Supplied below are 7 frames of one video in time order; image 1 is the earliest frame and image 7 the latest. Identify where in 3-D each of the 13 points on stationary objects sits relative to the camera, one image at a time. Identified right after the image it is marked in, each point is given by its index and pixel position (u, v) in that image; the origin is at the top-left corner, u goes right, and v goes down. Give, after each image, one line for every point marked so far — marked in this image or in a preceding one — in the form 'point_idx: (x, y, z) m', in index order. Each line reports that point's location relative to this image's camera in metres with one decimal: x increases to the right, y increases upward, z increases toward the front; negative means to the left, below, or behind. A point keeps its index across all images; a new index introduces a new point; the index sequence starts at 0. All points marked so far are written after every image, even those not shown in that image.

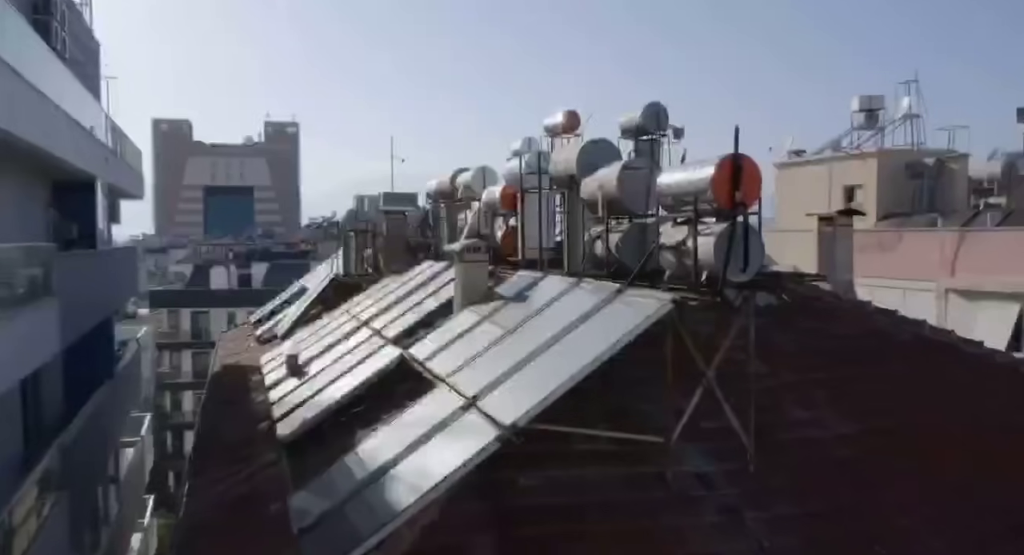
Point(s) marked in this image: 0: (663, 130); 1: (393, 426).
0: (+2.8, +2.8, +14.2) m
1: (-1.2, -1.6, +7.9) m
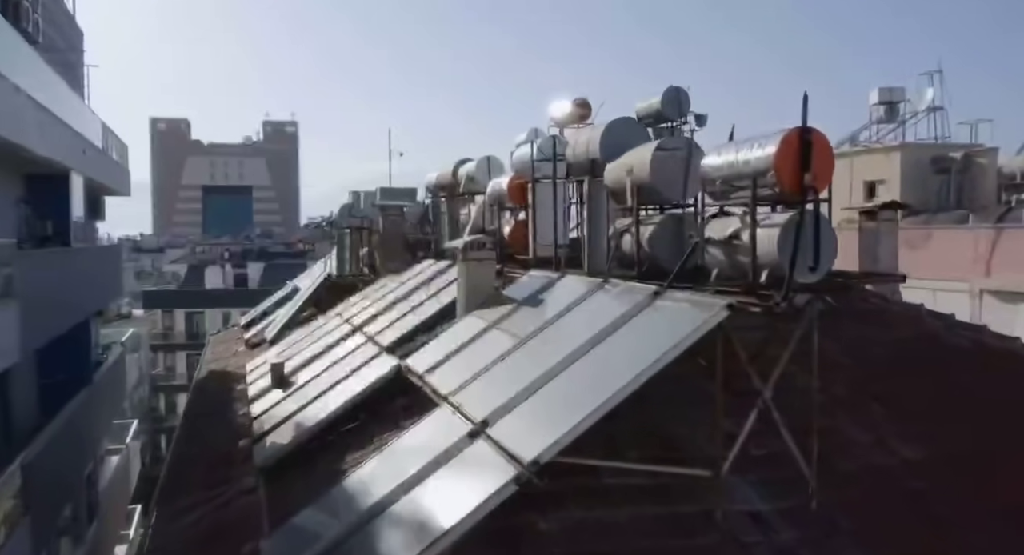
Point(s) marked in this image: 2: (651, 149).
0: (+3.0, +2.8, +13.0) m
1: (-1.1, -1.6, +6.7) m
2: (+1.3, +1.2, +7.1) m
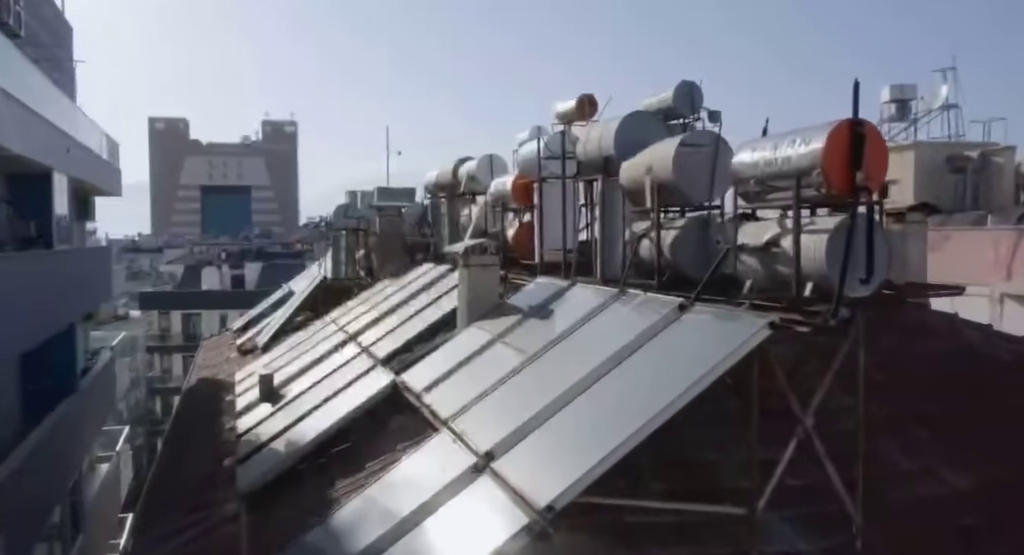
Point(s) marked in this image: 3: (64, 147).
0: (+3.0, +2.7, +12.3) m
1: (-1.0, -1.6, +6.0) m
2: (+1.4, +1.1, +6.4) m
3: (-11.8, +3.4, +19.6) m
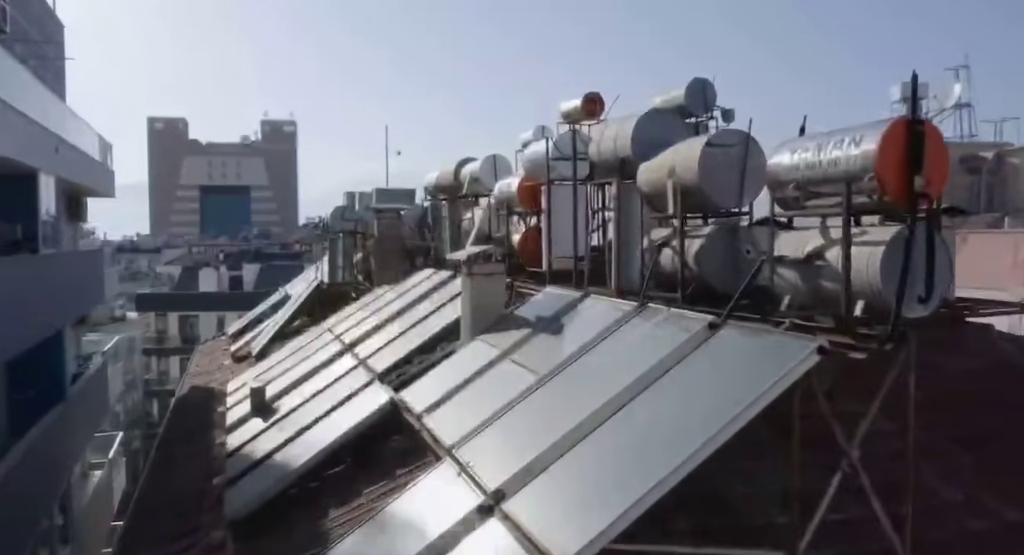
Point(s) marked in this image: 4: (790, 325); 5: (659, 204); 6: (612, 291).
0: (+3.1, +2.6, +11.7) m
1: (-1.0, -1.8, +5.4) m
2: (+1.5, +1.0, +5.8) m
3: (-11.8, +3.3, +19.1) m
4: (+1.7, -0.3, +4.7) m
5: (+1.3, +0.6, +6.4) m
6: (+0.9, -0.1, +6.9) m
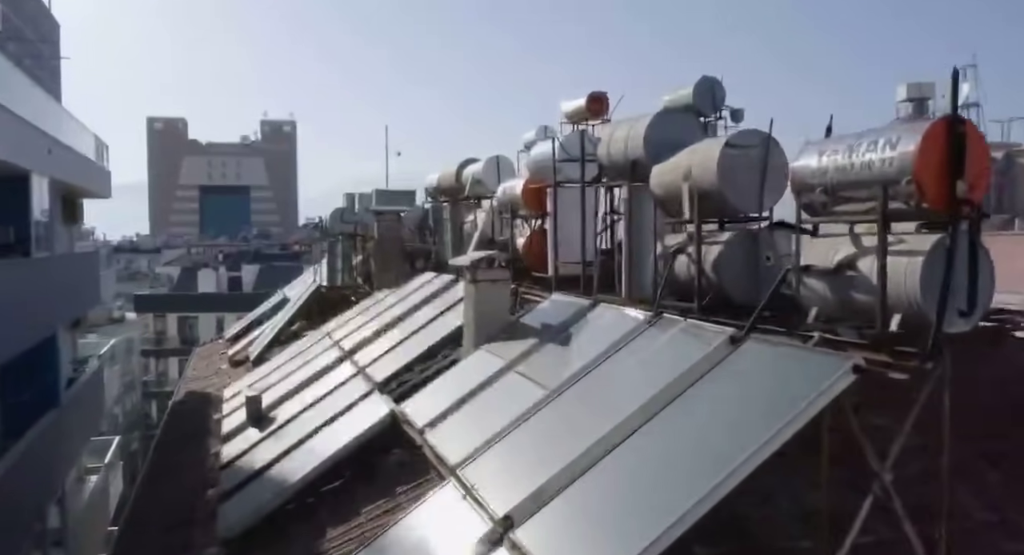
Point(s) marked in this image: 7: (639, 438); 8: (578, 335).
0: (+3.2, +2.5, +11.4) m
1: (-0.9, -1.8, +5.1) m
2: (+1.5, +1.0, +5.5) m
3: (-11.7, +3.3, +18.8) m
4: (+1.8, -0.4, +4.4) m
5: (+1.3, +0.6, +6.1) m
6: (+1.0, -0.2, +6.6) m
7: (+0.8, -0.9, +4.4) m
8: (+0.6, -0.5, +6.4) m
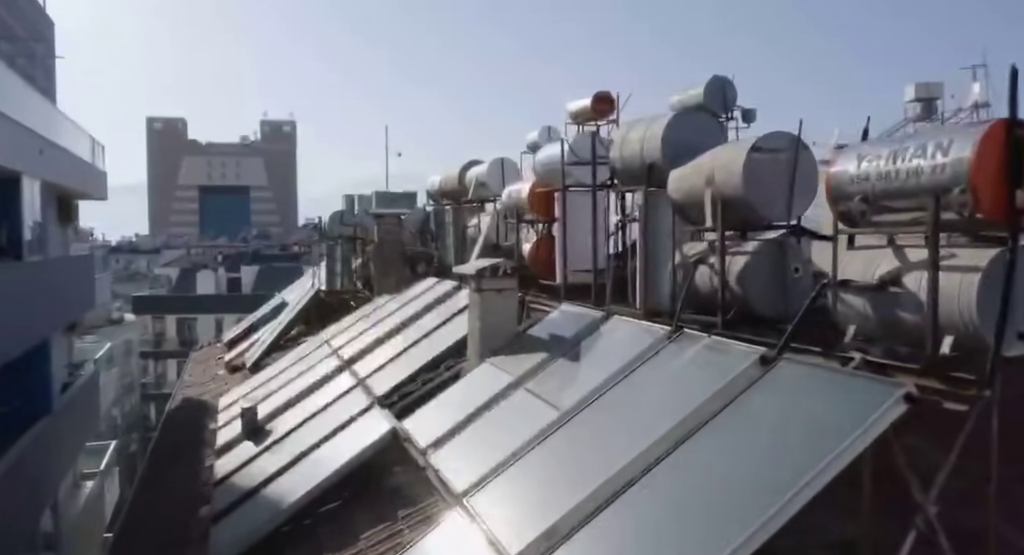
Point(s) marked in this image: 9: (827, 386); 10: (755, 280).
0: (+3.2, +2.4, +11.0) m
1: (-0.8, -1.9, +4.7) m
2: (+1.6, +0.9, +5.1) m
3: (-11.7, +3.2, +18.4) m
4: (+1.9, -0.4, +4.0) m
5: (+1.4, +0.5, +5.7) m
6: (+1.0, -0.3, +6.2) m
7: (+0.8, -1.0, +4.0) m
8: (+0.6, -0.6, +6.0) m
9: (+1.6, -0.6, +3.8) m
10: (+1.7, 0.0, +5.1) m
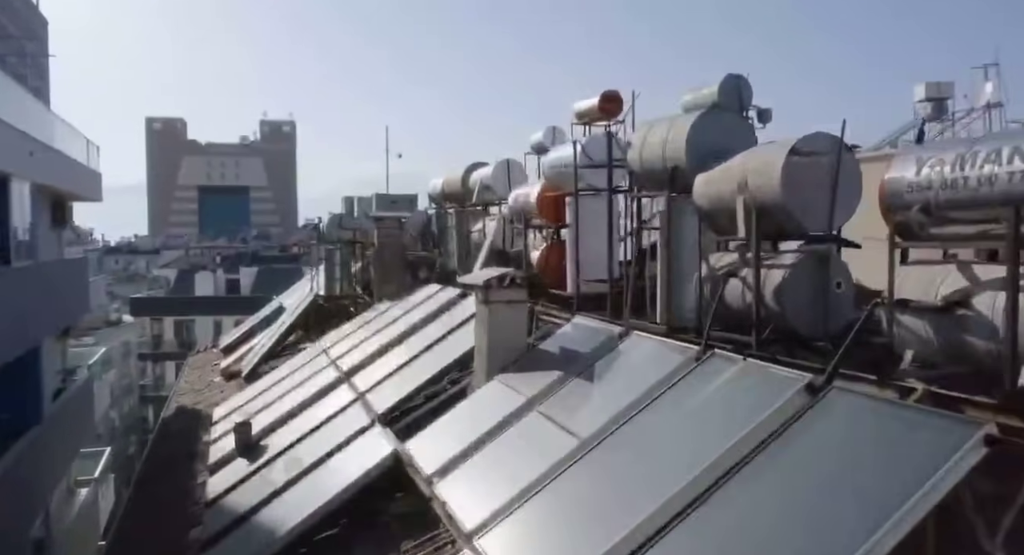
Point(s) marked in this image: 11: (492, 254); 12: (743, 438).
0: (+3.3, +2.4, +10.6) m
1: (-0.8, -2.0, +4.3) m
2: (+1.7, +0.8, +4.7) m
3: (-11.6, +3.1, +17.9) m
4: (+2.0, -0.5, +3.5) m
5: (+1.5, +0.4, +5.3) m
6: (+1.1, -0.4, +5.8) m
7: (+0.9, -1.1, +3.6) m
8: (+0.7, -0.7, +5.5) m
9: (+1.7, -0.7, +3.3) m
10: (+1.8, -0.1, +4.7) m
11: (-0.3, +0.4, +10.9) m
12: (+1.3, -0.8, +3.9) m
